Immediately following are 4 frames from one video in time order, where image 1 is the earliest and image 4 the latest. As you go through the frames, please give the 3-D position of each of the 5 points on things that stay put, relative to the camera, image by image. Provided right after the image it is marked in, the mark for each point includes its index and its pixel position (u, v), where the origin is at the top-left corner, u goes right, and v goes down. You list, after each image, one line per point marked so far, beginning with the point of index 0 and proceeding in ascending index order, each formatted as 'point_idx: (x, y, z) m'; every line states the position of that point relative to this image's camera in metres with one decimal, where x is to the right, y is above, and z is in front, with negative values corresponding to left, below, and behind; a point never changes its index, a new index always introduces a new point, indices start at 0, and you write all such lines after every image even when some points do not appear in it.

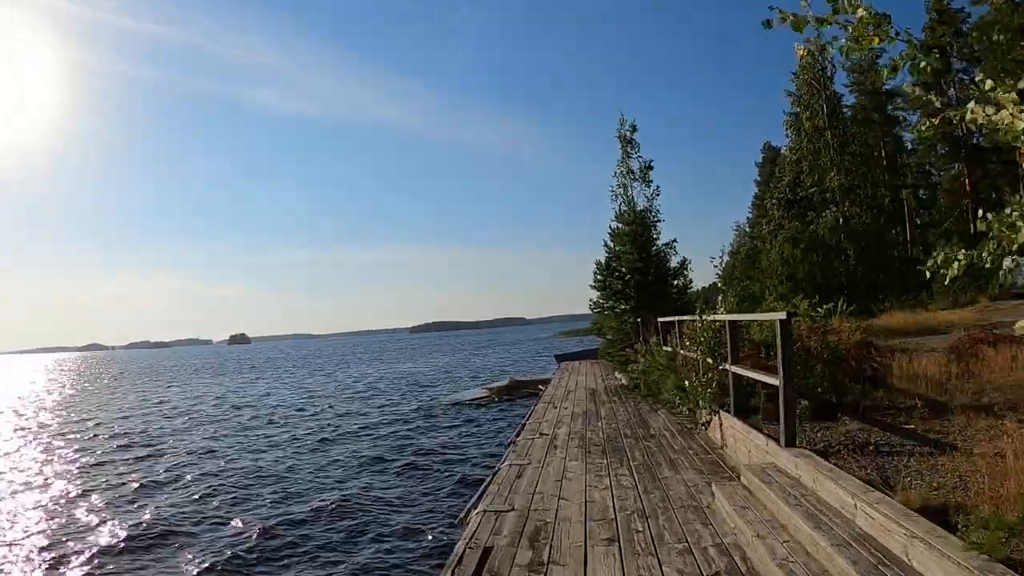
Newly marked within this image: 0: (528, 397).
0: (+0.4, -3.1, +18.9) m
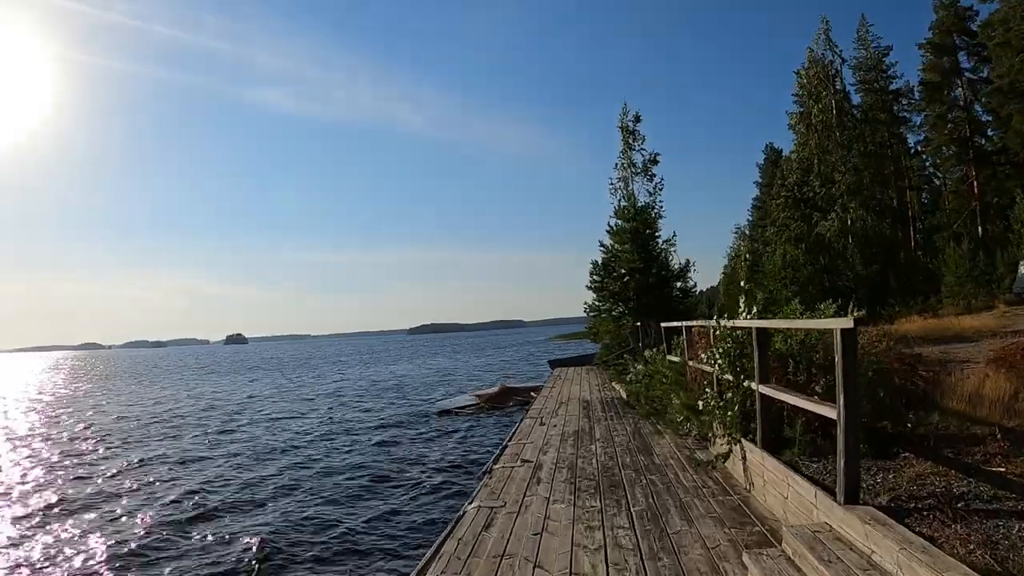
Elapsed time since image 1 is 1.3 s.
0: (+0.2, -3.1, +17.9) m
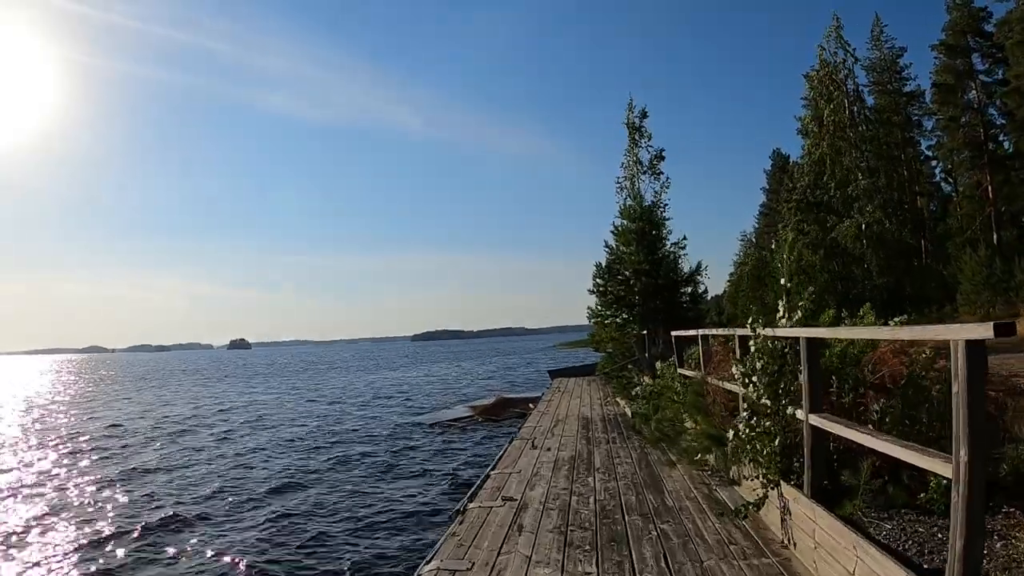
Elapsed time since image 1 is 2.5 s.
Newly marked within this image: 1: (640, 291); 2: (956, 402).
0: (+0.2, -3.3, +17.0) m
1: (+2.2, 0.0, +11.4) m
2: (+1.2, -0.3, +1.9) m
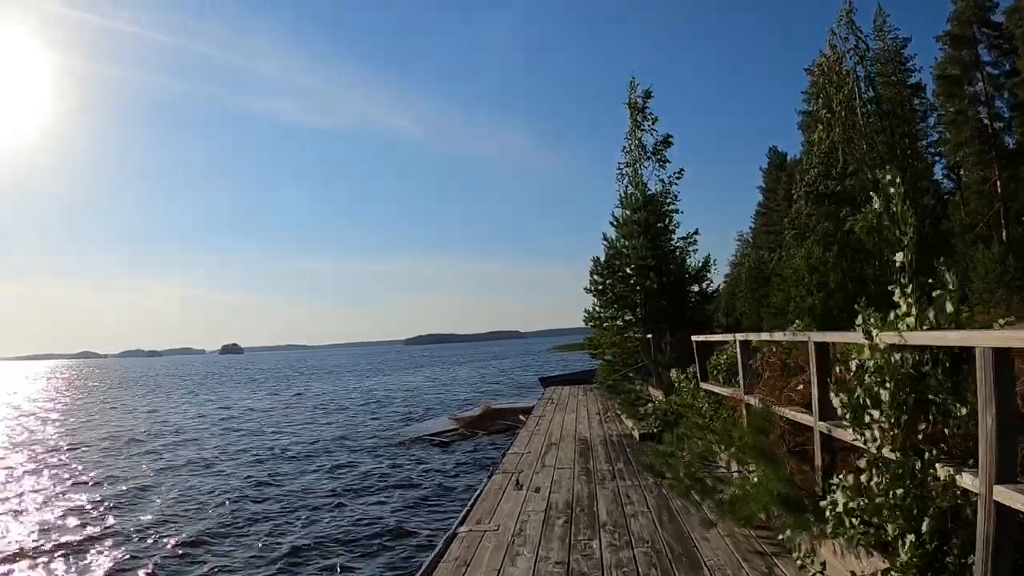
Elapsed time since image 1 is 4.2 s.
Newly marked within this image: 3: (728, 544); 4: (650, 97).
0: (-0.1, -3.3, +15.6) m
1: (+2.0, 0.0, +10.1) m
2: (+1.1, -0.2, +0.6) m
3: (+1.0, -1.2, +3.1) m
4: (+2.6, +3.6, +12.6) m
